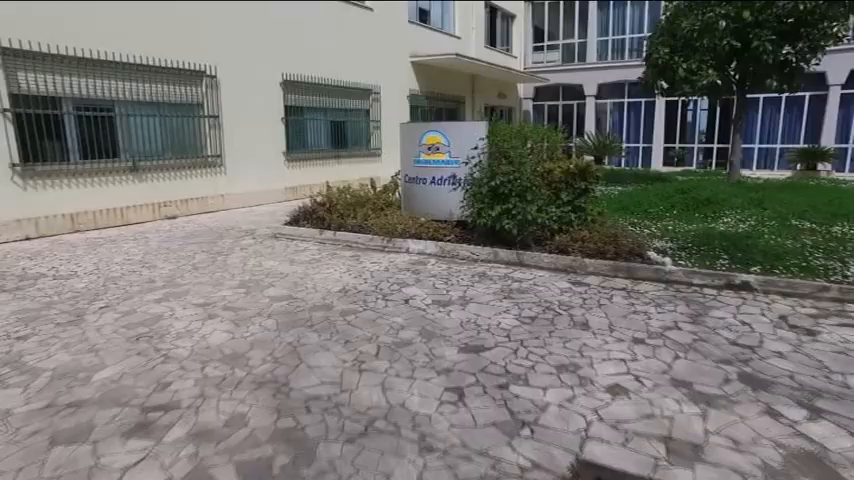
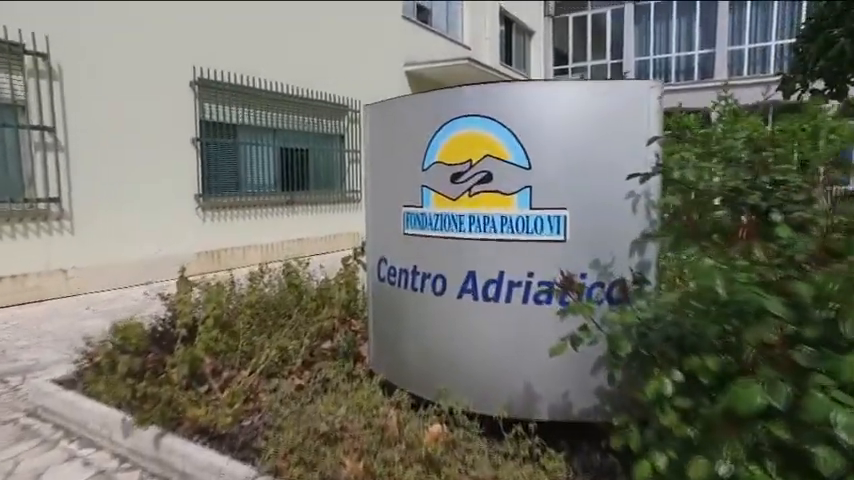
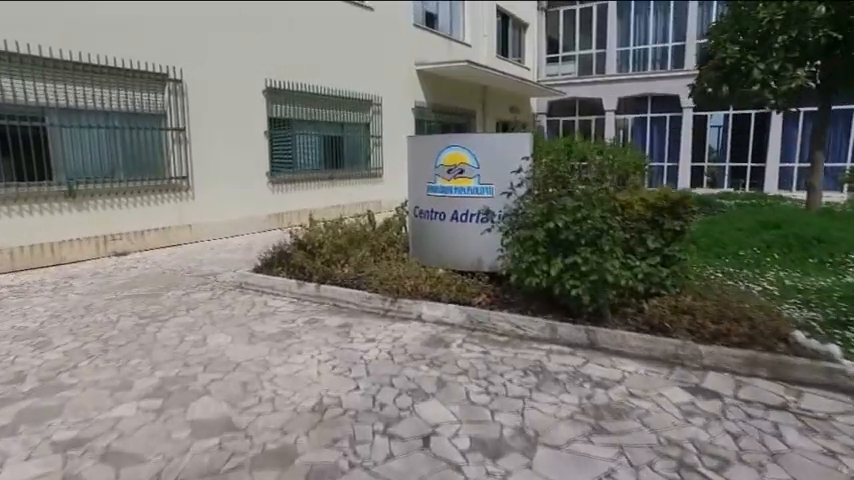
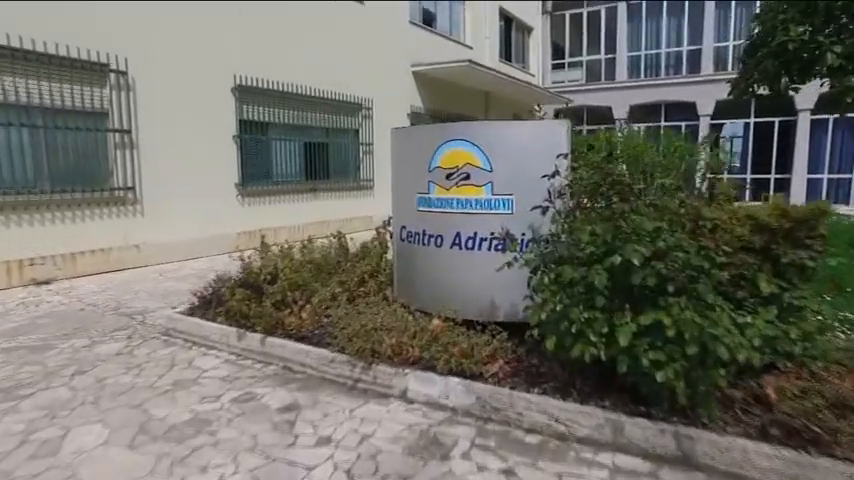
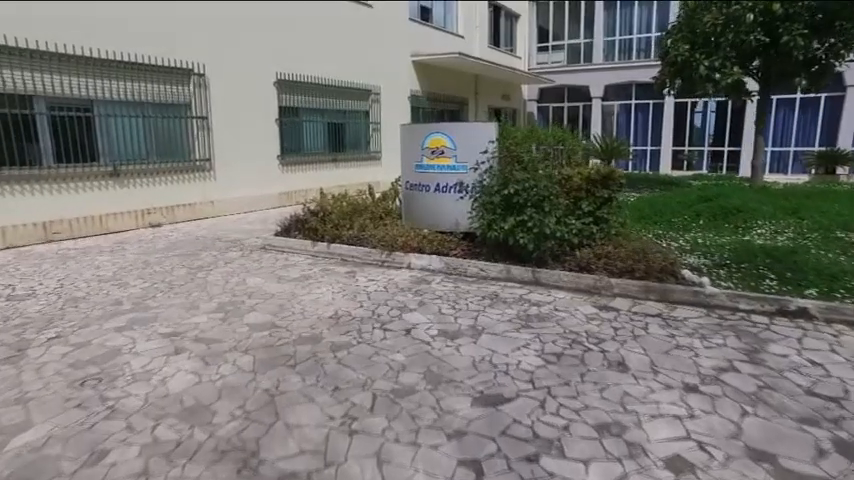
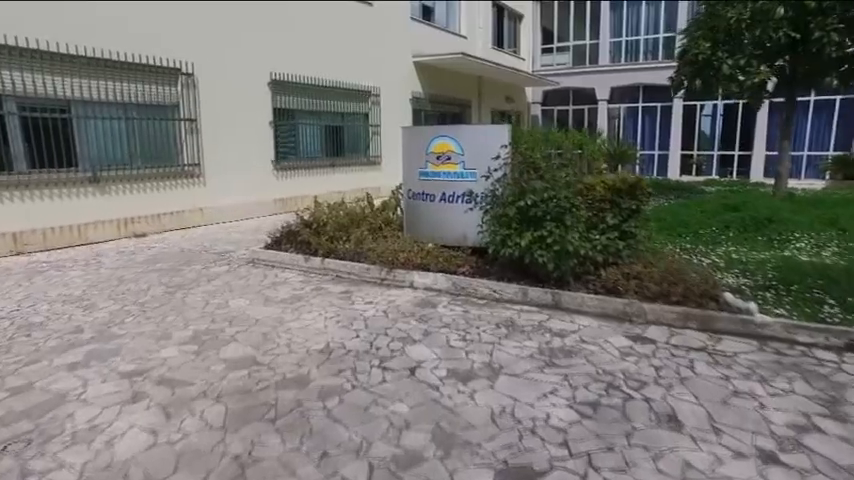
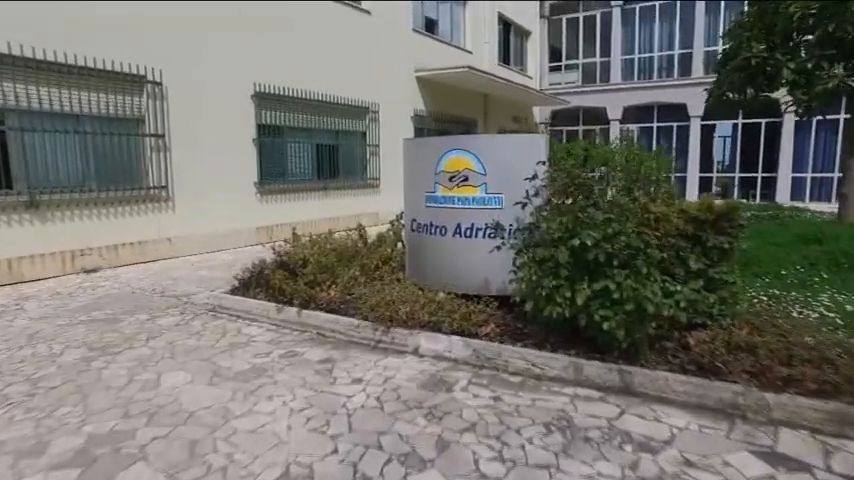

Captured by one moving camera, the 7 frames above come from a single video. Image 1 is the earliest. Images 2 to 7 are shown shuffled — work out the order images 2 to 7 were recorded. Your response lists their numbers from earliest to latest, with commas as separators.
5, 6, 3, 7, 4, 2
